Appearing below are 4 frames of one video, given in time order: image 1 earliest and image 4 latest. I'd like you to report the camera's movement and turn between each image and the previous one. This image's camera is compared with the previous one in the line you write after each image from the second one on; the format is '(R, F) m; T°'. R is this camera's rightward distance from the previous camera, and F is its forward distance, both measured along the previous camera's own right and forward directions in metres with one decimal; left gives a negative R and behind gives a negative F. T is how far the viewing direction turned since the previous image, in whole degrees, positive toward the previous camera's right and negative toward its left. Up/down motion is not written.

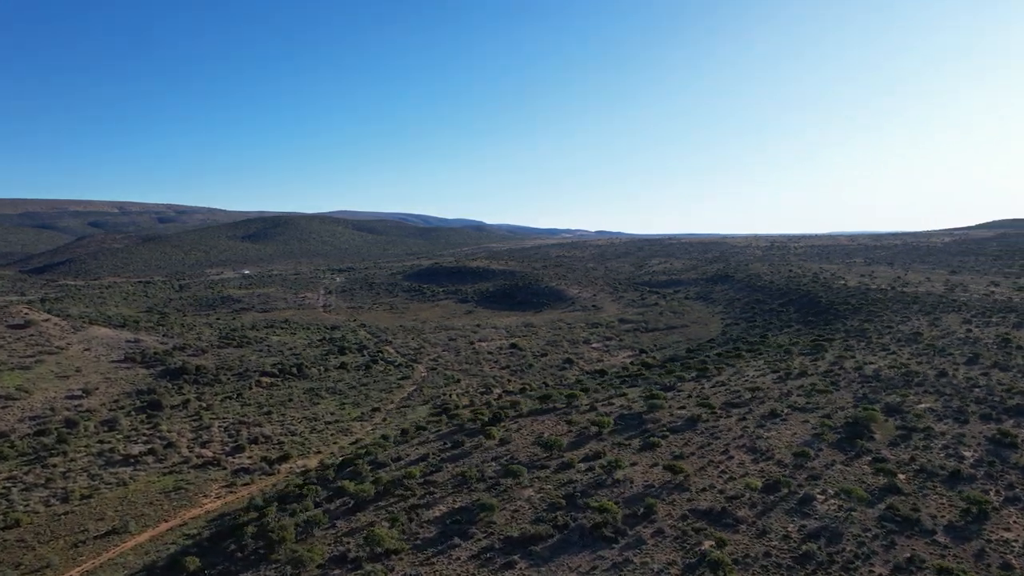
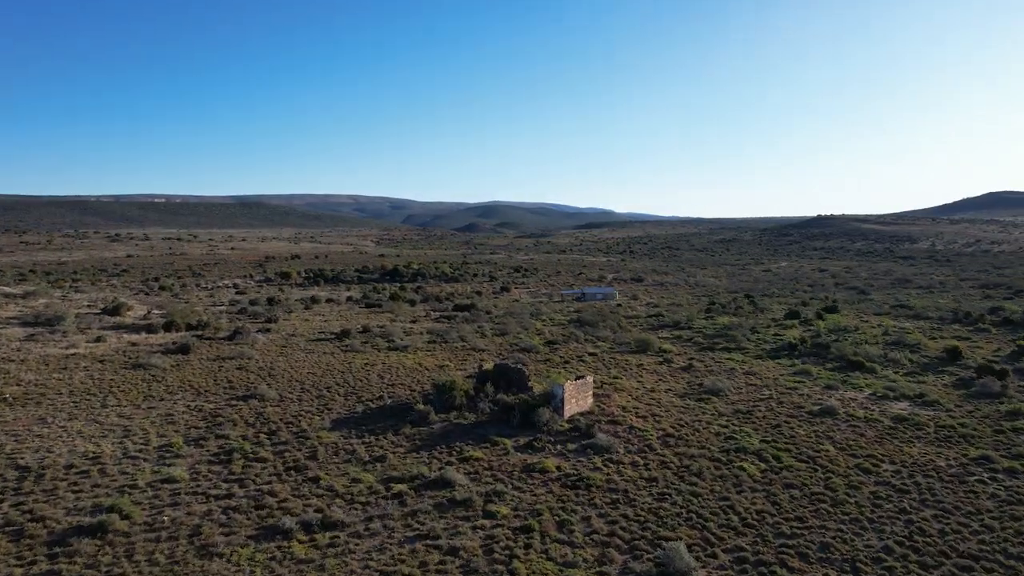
(-2.2, +3.5) m; +3°
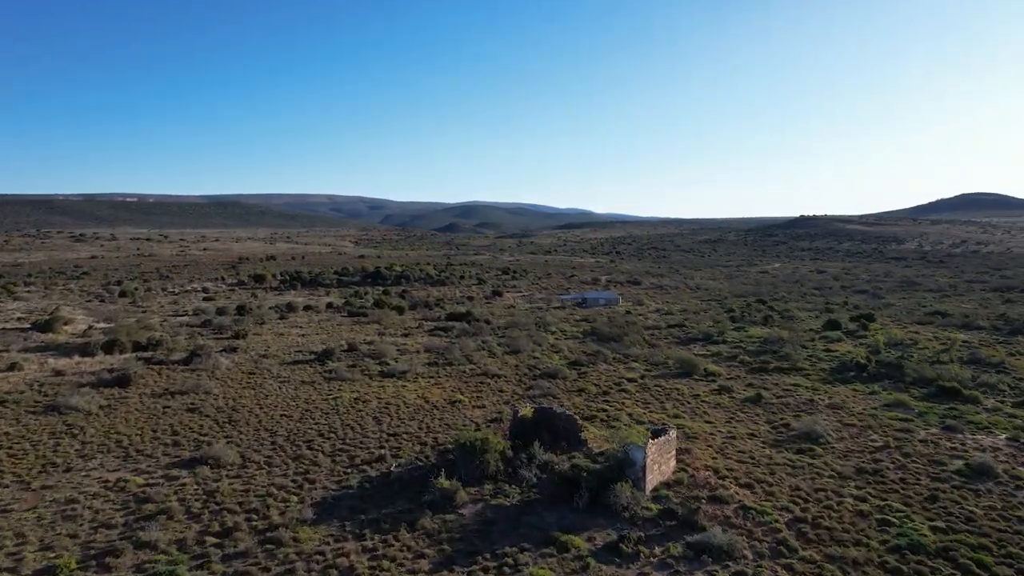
(-1.4, +4.8) m; +2°
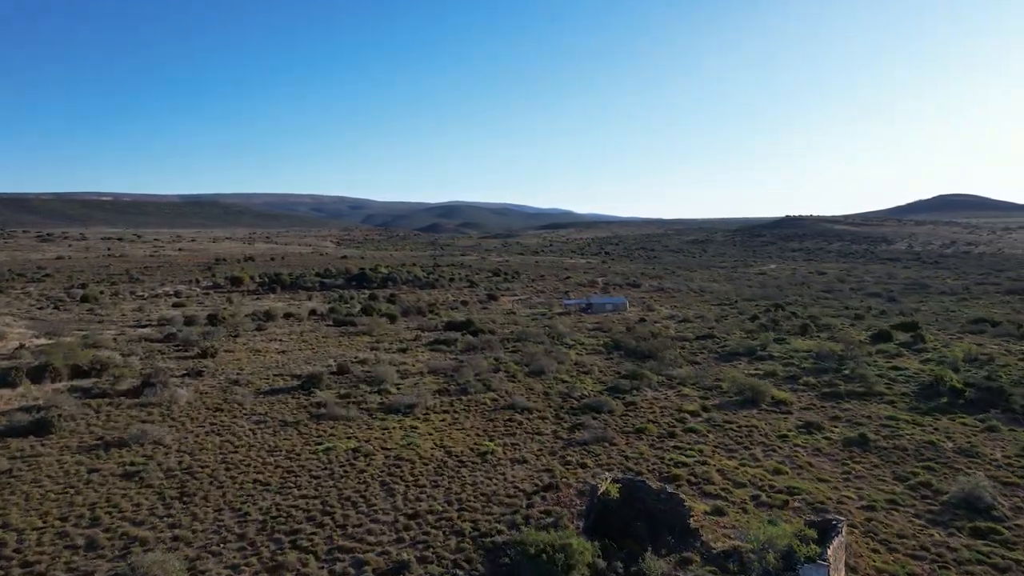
(-1.3, +4.3) m; +2°
